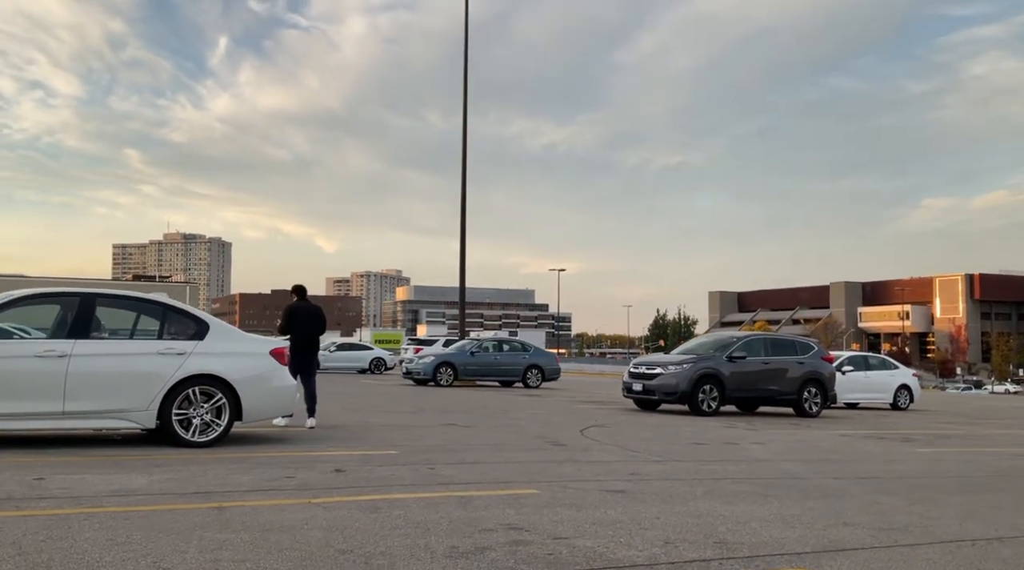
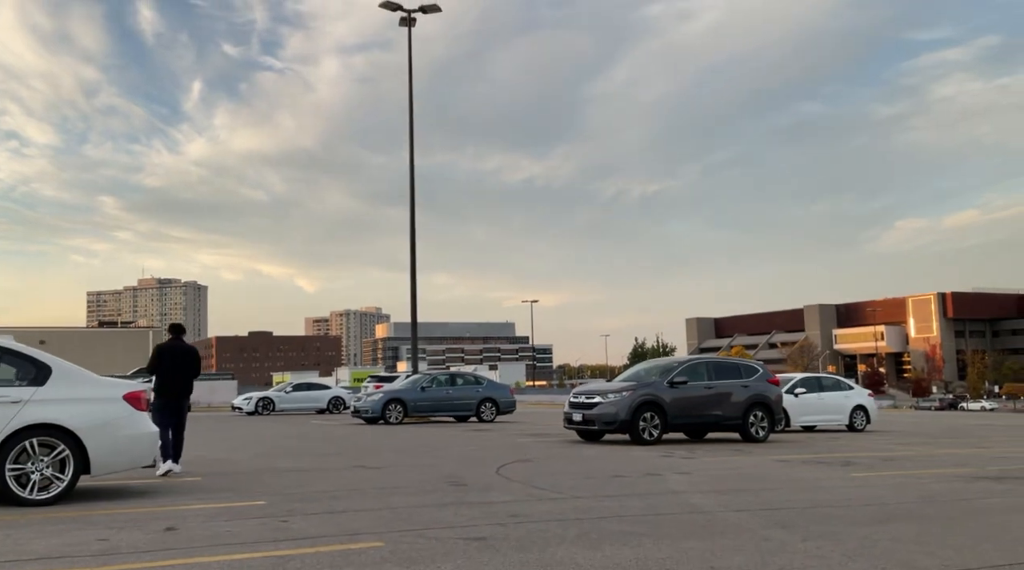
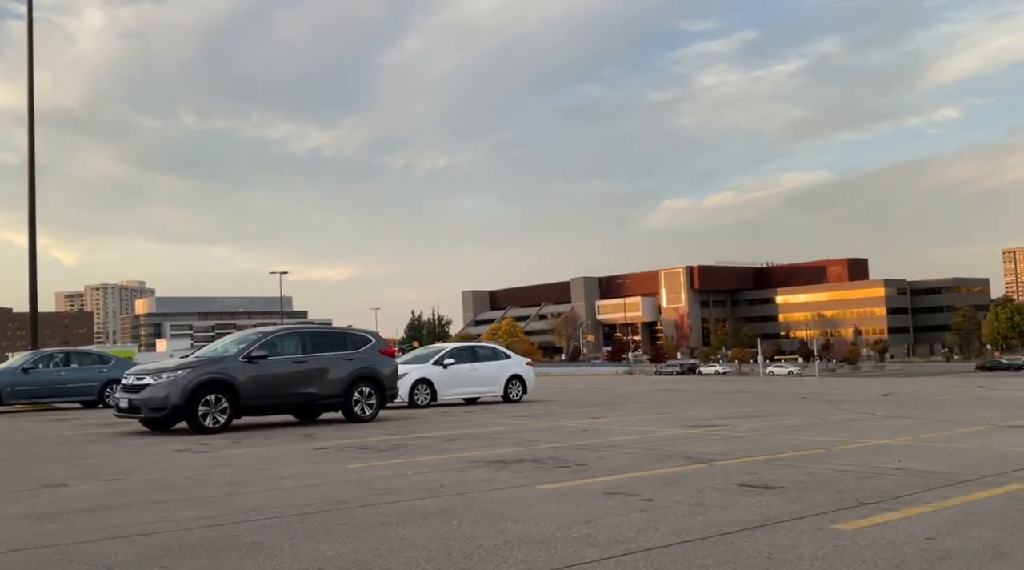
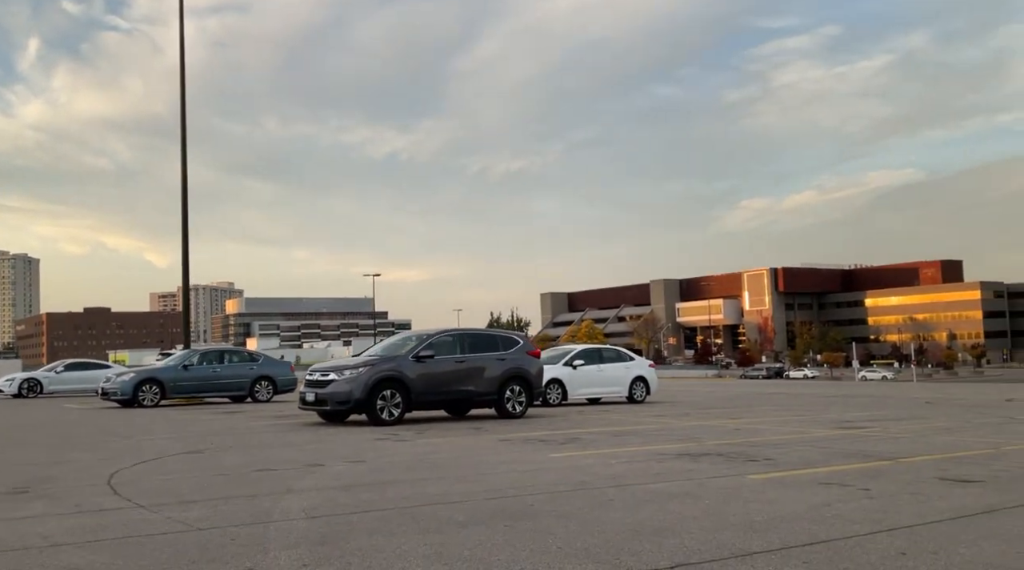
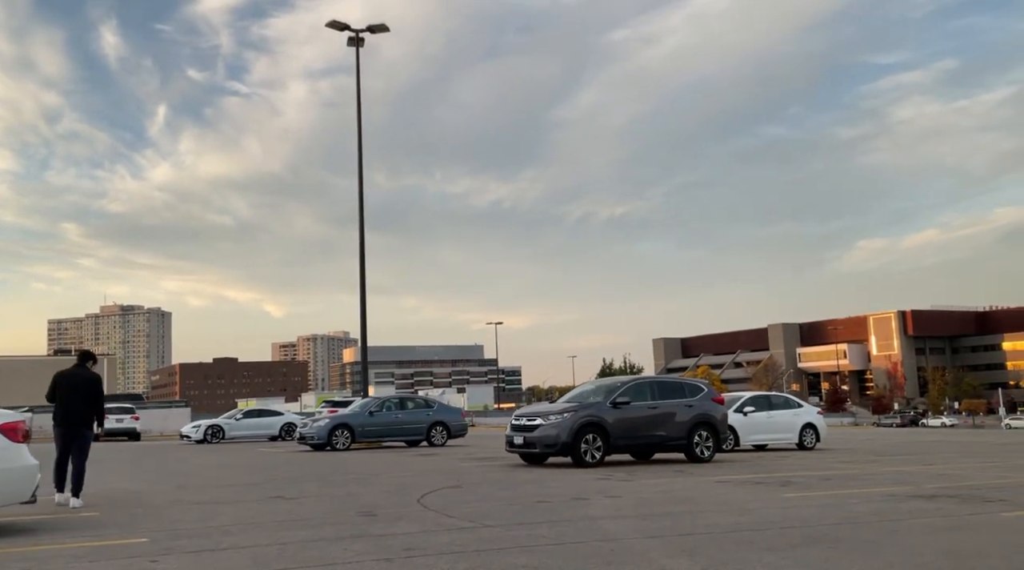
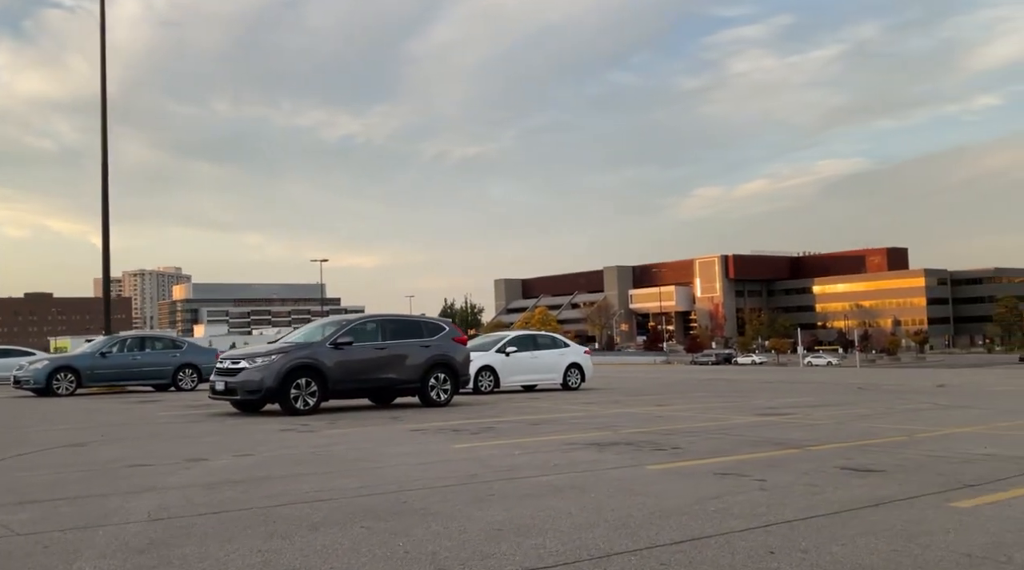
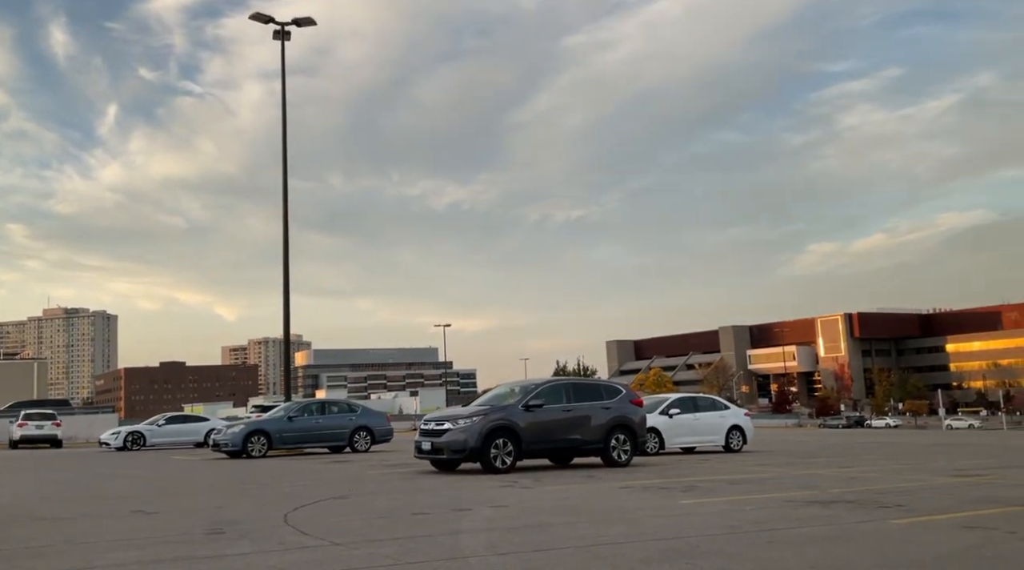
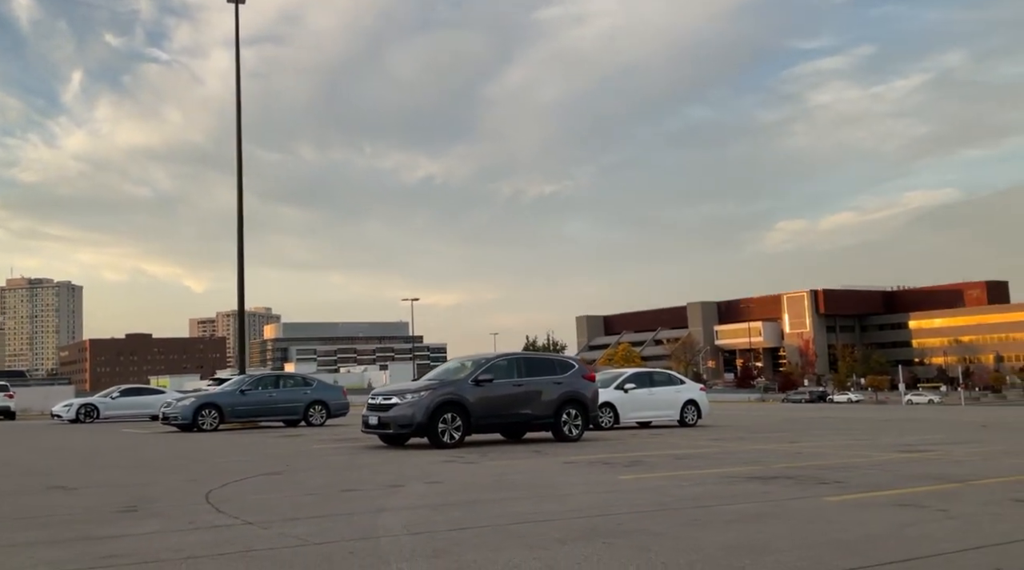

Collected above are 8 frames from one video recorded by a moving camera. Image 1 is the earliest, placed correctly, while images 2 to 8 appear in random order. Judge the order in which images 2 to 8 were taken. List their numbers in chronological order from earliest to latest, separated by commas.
2, 5, 7, 8, 4, 6, 3
